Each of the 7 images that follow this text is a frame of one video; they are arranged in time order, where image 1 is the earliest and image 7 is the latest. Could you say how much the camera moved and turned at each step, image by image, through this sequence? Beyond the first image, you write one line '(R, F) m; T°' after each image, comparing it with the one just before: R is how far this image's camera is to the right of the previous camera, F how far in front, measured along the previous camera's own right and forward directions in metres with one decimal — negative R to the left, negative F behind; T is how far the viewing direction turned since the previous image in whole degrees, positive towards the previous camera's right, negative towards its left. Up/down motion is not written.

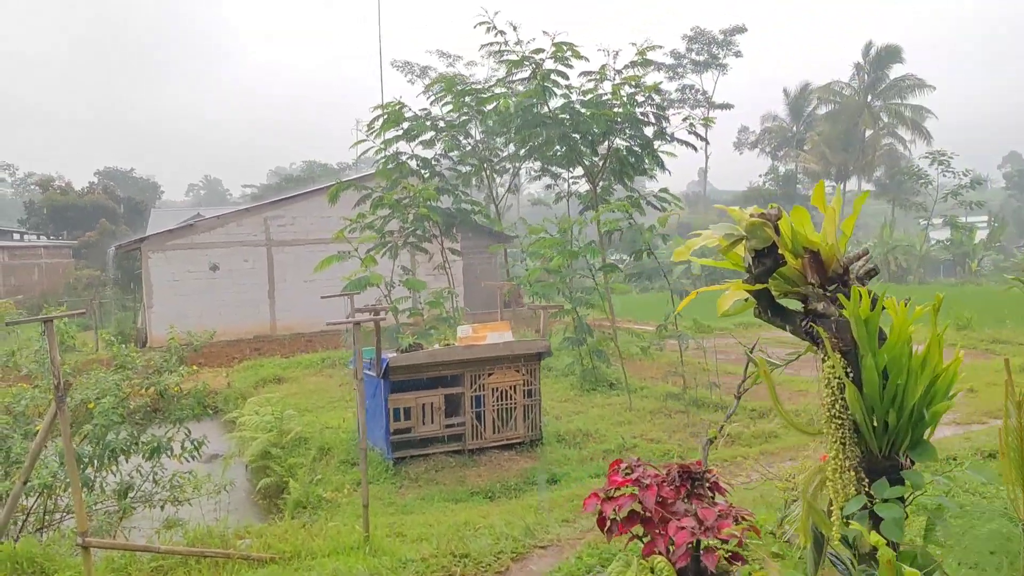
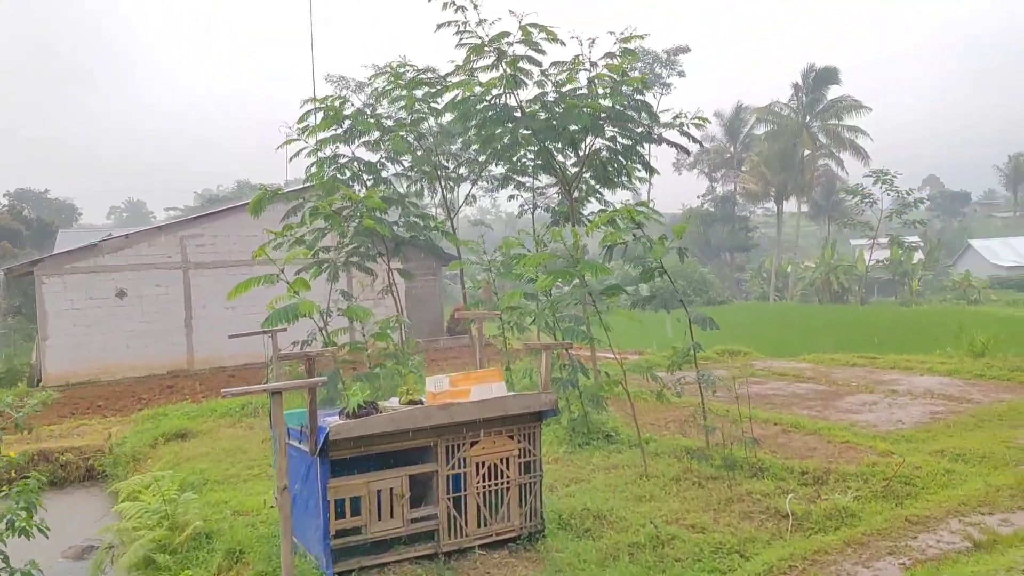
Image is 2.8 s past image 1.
(-0.3, +2.0) m; +4°
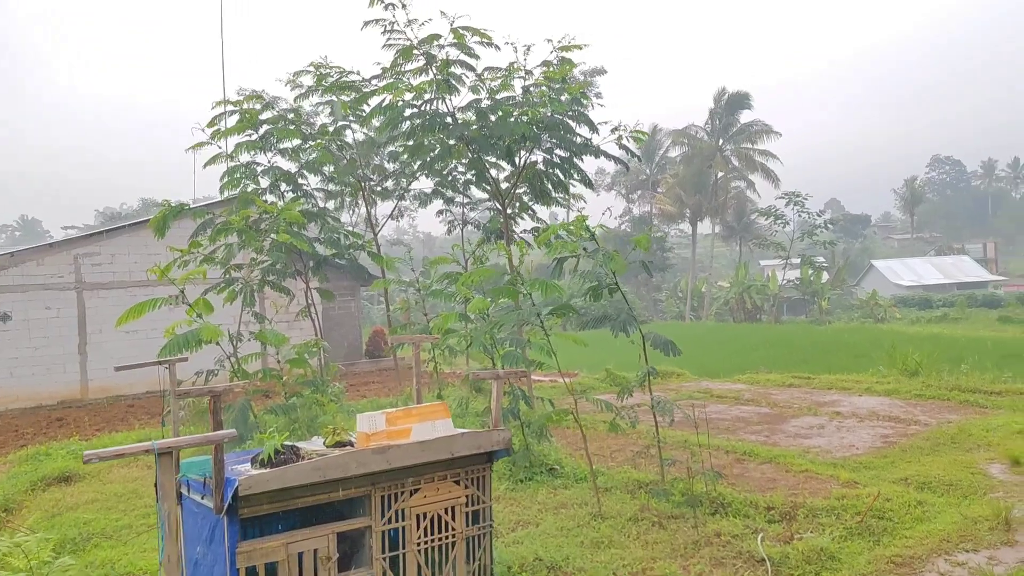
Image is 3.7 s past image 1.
(-0.1, +0.7) m; +6°
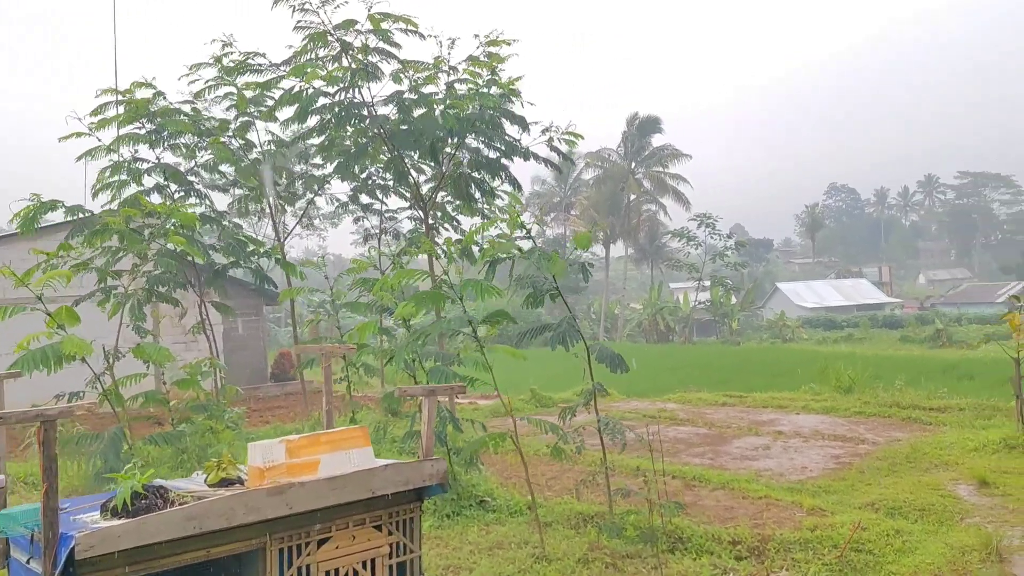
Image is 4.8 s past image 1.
(-0.1, +0.8) m; +6°
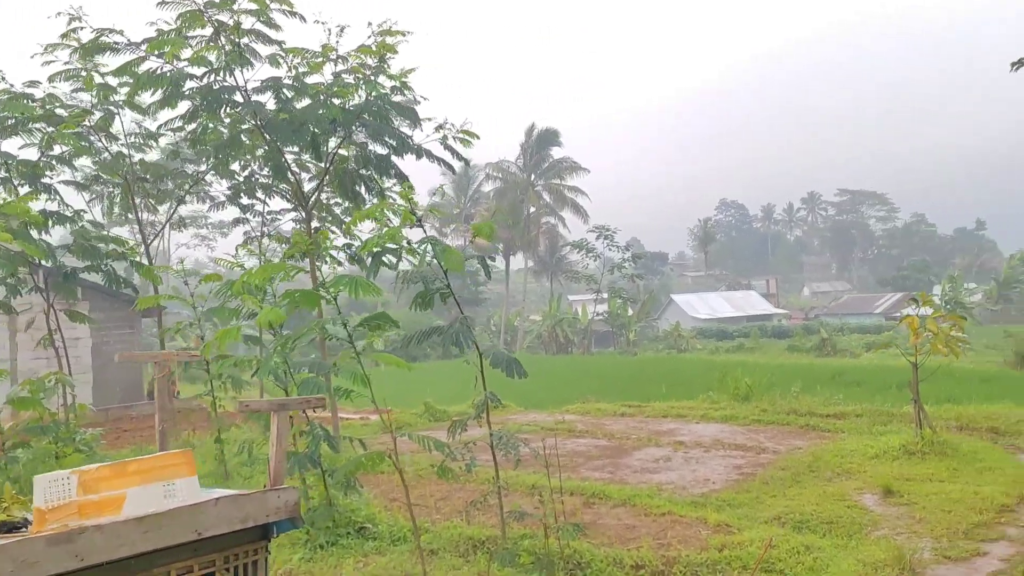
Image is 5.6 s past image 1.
(+0.1, +0.6) m; +7°
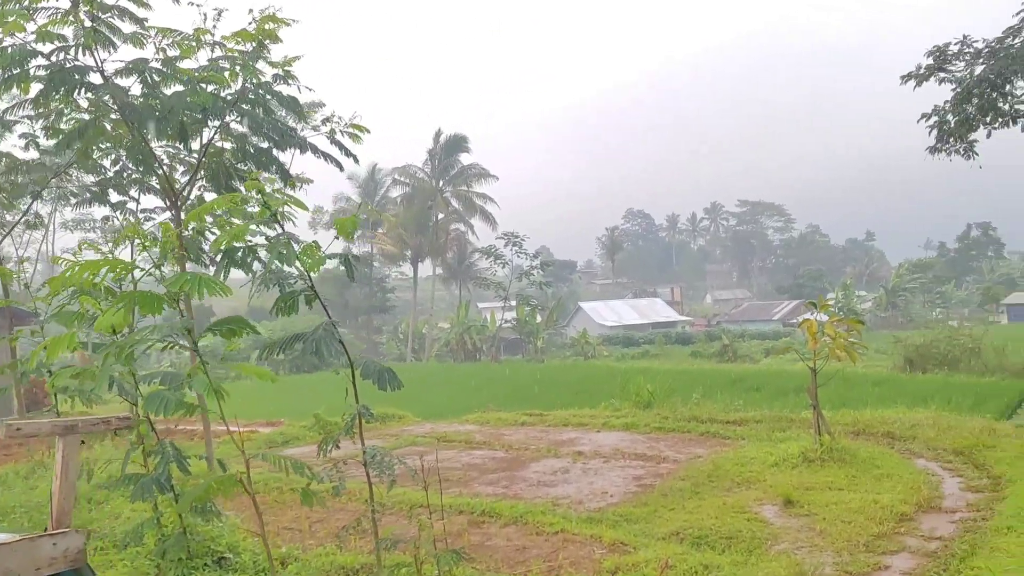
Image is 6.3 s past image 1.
(+0.2, +0.4) m; +6°
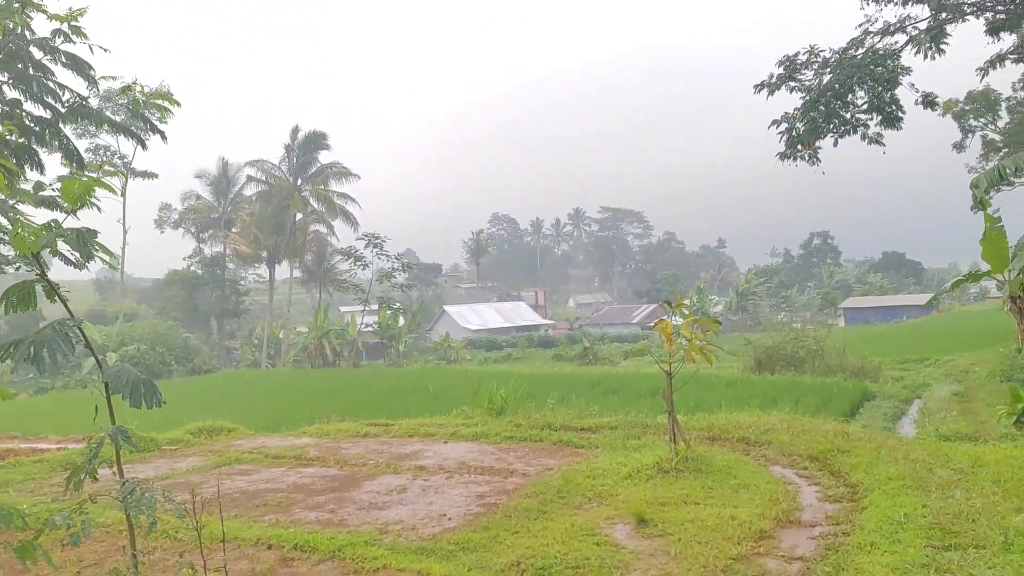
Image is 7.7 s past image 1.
(+0.3, +0.7) m; +9°
